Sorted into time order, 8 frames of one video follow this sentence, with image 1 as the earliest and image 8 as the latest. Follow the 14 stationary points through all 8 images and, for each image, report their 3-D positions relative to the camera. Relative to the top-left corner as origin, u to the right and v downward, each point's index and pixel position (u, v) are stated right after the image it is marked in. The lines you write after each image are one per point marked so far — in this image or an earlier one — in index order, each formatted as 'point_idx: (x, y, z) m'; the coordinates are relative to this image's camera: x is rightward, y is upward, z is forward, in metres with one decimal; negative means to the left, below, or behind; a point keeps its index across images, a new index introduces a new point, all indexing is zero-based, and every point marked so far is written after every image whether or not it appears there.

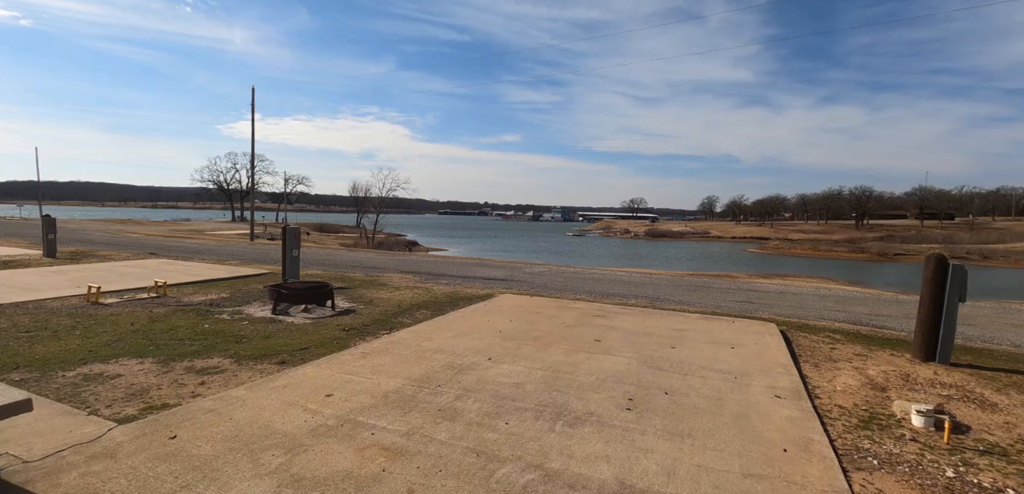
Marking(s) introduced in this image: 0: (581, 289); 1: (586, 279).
0: (+1.8, -1.1, +13.3) m
1: (+2.6, -1.2, +17.8) m
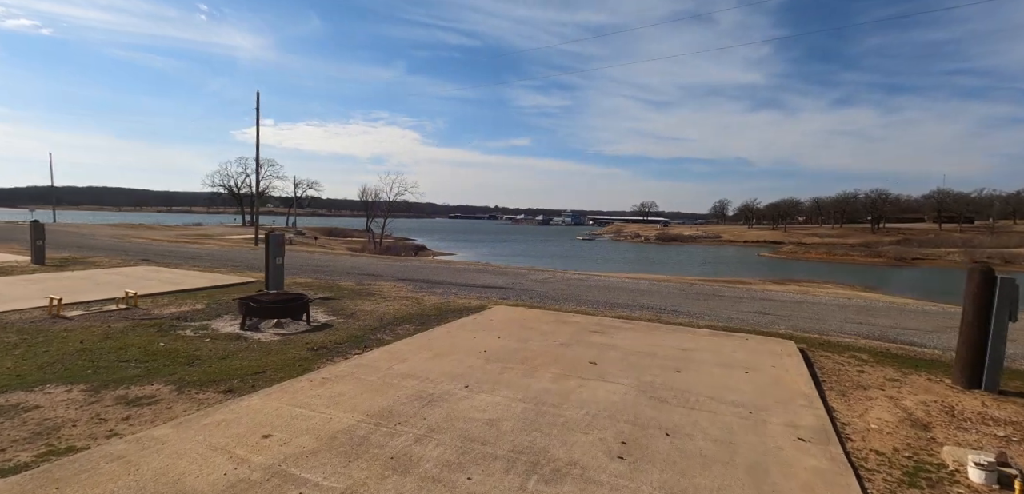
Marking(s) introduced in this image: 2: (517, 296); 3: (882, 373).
0: (+1.7, -1.3, +12.5) m
1: (+2.7, -1.4, +17.0) m
2: (+0.1, -1.2, +12.6) m
3: (+4.8, -1.6, +6.4) m
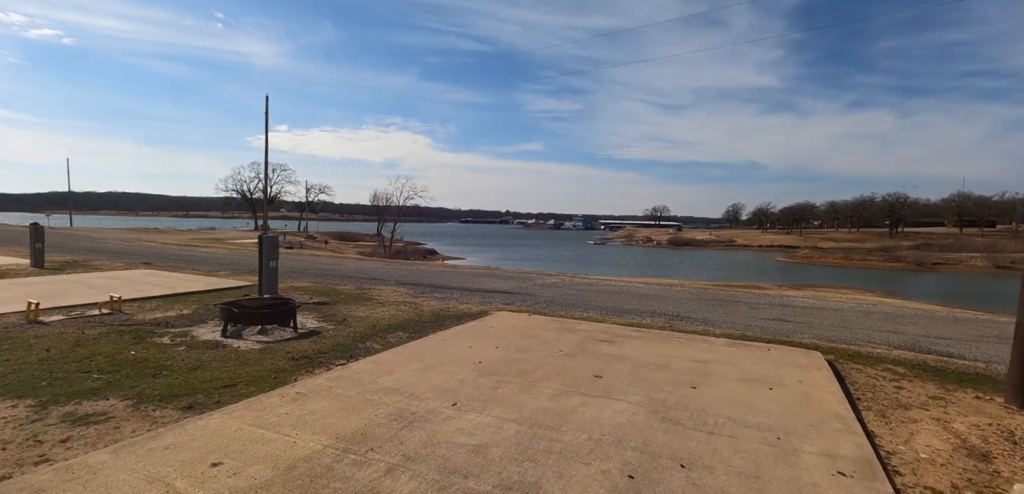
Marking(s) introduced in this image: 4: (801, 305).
0: (+1.8, -1.4, +11.9) m
1: (+2.9, -1.5, +16.4) m
2: (+0.2, -1.3, +12.0) m
3: (+4.7, -1.6, +5.7) m
4: (+8.2, -1.7, +14.1) m
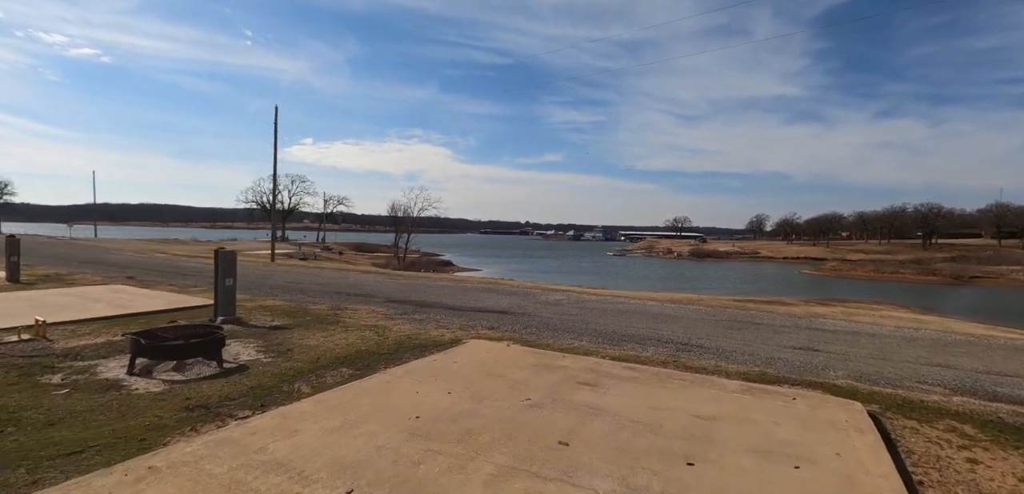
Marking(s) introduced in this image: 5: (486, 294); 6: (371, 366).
0: (+1.6, -1.8, +10.6) m
1: (+2.8, -1.9, +15.0) m
2: (0.0, -1.7, +10.7) m
3: (+4.2, -1.9, +4.2) m
4: (+8.0, -2.1, +12.4) m
5: (-1.0, -1.8, +19.3) m
6: (-1.8, -1.5, +6.4) m
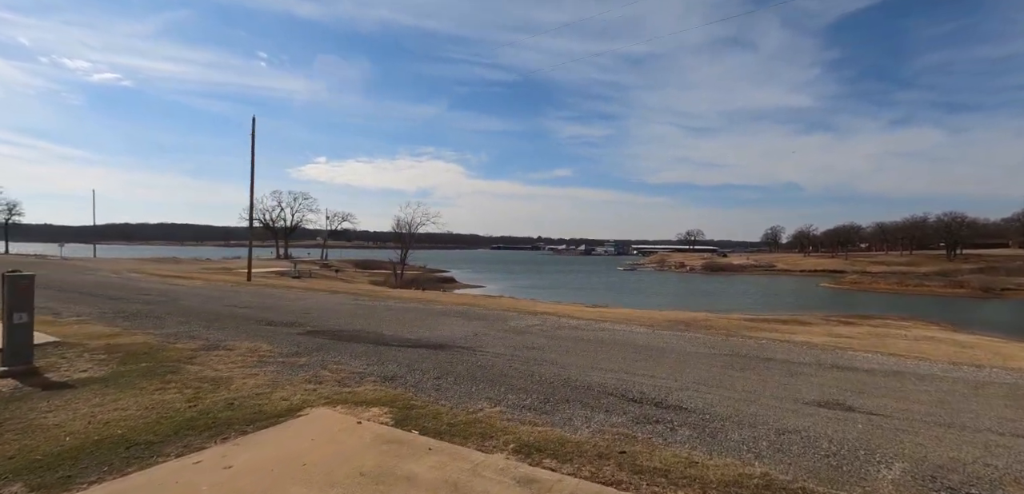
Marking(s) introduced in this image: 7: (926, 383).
0: (+0.3, -2.0, +7.8) m
1: (+1.6, -2.3, +12.1) m
2: (-1.3, -2.0, +7.9) m
3: (+2.7, -1.9, +1.3) m
4: (+6.8, -2.3, +9.5) m
5: (-2.1, -2.4, +16.6) m
6: (-3.3, -1.7, +3.7) m
7: (+7.2, -2.3, +8.5) m
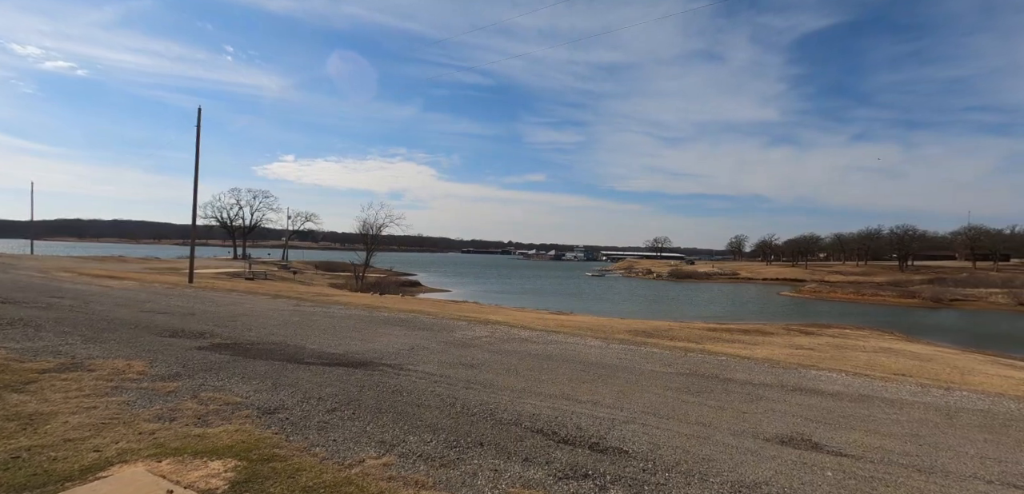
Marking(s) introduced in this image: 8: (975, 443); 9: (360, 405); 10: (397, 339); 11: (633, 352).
0: (-0.8, -2.1, +6.6) m
1: (+0.2, -2.5, +11.0) m
2: (-2.4, -2.0, +6.6) m
3: (+2.0, -2.0, +0.3) m
4: (+5.5, -2.5, +8.6) m
5: (-3.7, -2.5, +15.2) m
6: (-4.1, -1.7, +2.3) m
7: (+6.0, -2.5, +7.7) m
8: (+5.9, -2.5, +6.2) m
9: (-1.9, -2.0, +6.3) m
10: (-3.0, -2.4, +13.1) m
11: (+3.0, -2.6, +12.4) m
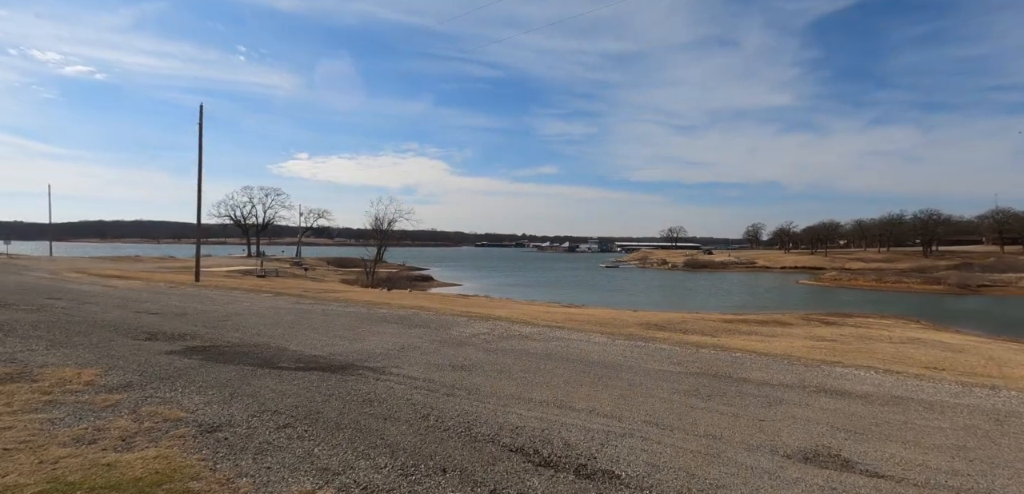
0: (-1.1, -2.0, +5.8) m
1: (+0.1, -2.3, +10.2) m
2: (-2.7, -1.9, +5.9) m
3: (+1.6, -1.9, -0.6) m
4: (+5.4, -2.3, +7.7) m
5: (-3.7, -2.3, +14.5) m
6: (-4.5, -1.7, +1.6) m
7: (+5.8, -2.3, +6.8) m
8: (+5.7, -2.3, +5.3) m
9: (-2.1, -1.9, +5.6) m
10: (-3.1, -2.3, +12.4) m
11: (+3.0, -2.4, +11.6) m
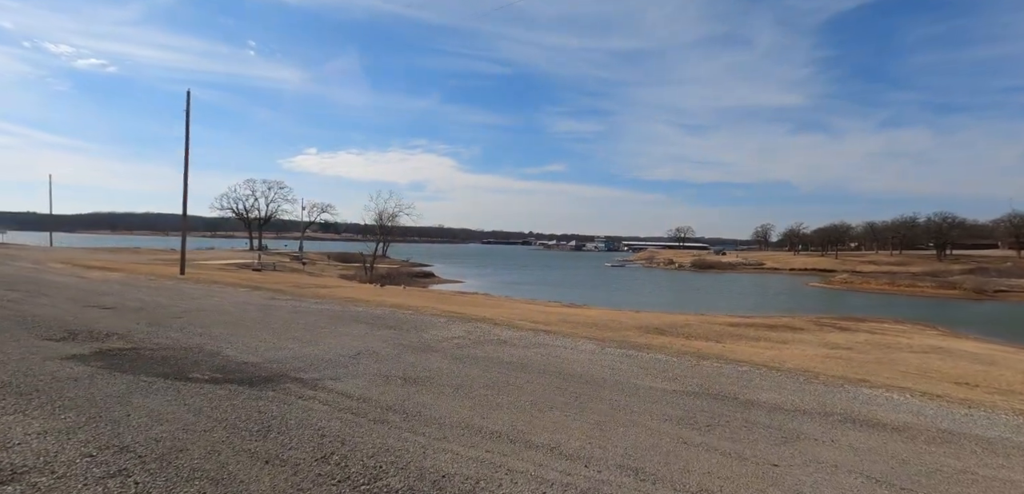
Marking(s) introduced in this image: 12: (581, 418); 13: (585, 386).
0: (-1.7, -1.8, +4.4) m
1: (-0.4, -2.1, +8.8) m
2: (-3.3, -1.8, +4.5) m
3: (+0.9, -1.8, -2.0) m
4: (+4.8, -2.2, +6.2) m
5: (-4.2, -2.1, +13.1) m
6: (-5.1, -1.6, +0.3) m
7: (+5.2, -2.2, +5.3) m
8: (+5.0, -2.2, +3.8) m
9: (-2.7, -1.8, +4.2) m
10: (-3.6, -2.1, +11.0) m
11: (+2.4, -2.3, +10.1) m
12: (+0.9, -2.1, +6.1) m
13: (+1.2, -2.2, +7.8) m
